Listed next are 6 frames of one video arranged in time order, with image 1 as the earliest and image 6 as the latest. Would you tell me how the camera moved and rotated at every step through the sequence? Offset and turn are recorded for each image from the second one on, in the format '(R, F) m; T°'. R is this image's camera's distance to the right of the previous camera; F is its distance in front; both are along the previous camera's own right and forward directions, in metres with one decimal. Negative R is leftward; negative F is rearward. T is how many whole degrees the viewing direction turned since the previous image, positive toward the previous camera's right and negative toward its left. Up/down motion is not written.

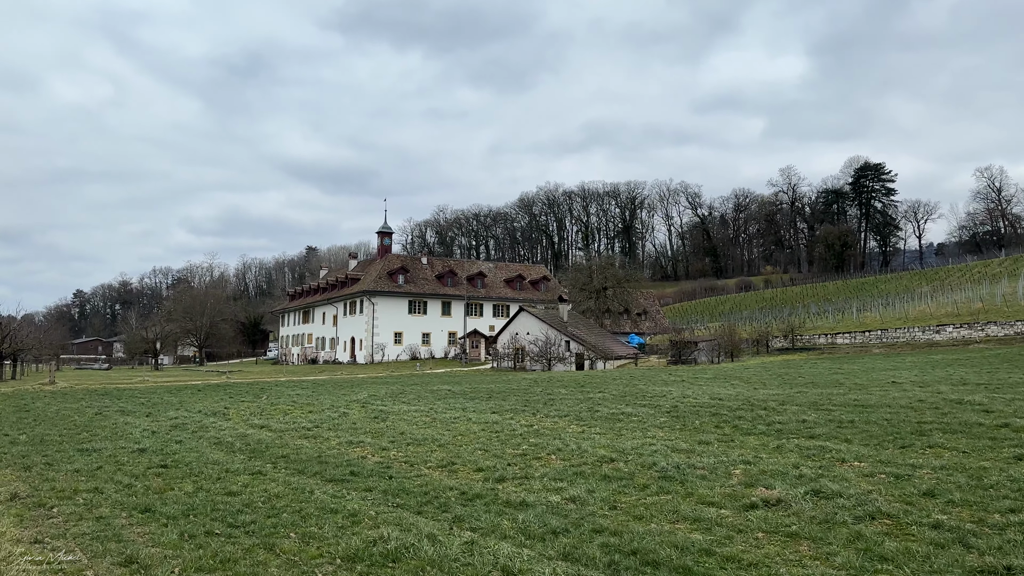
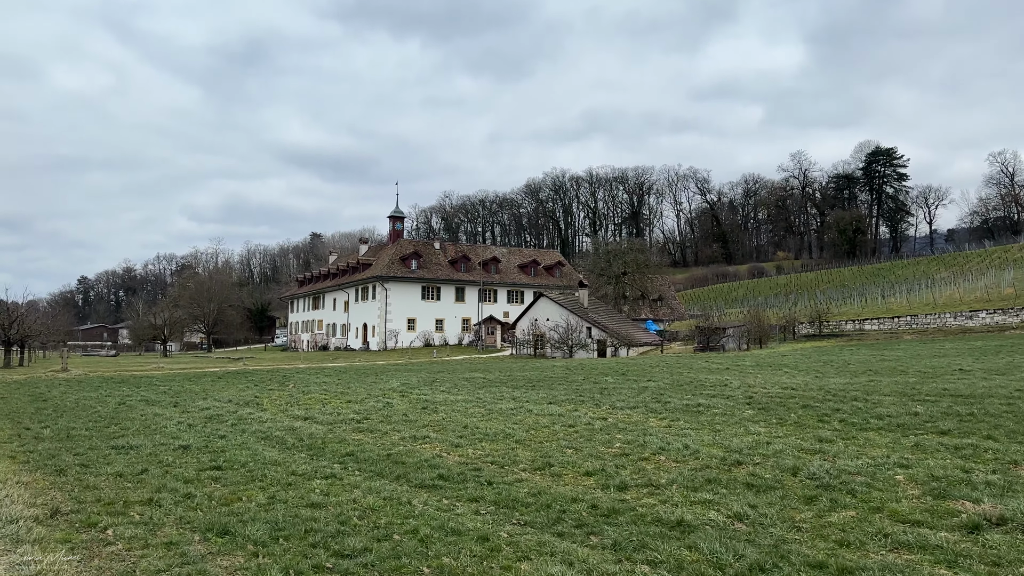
(-1.4, +1.4) m; 0°
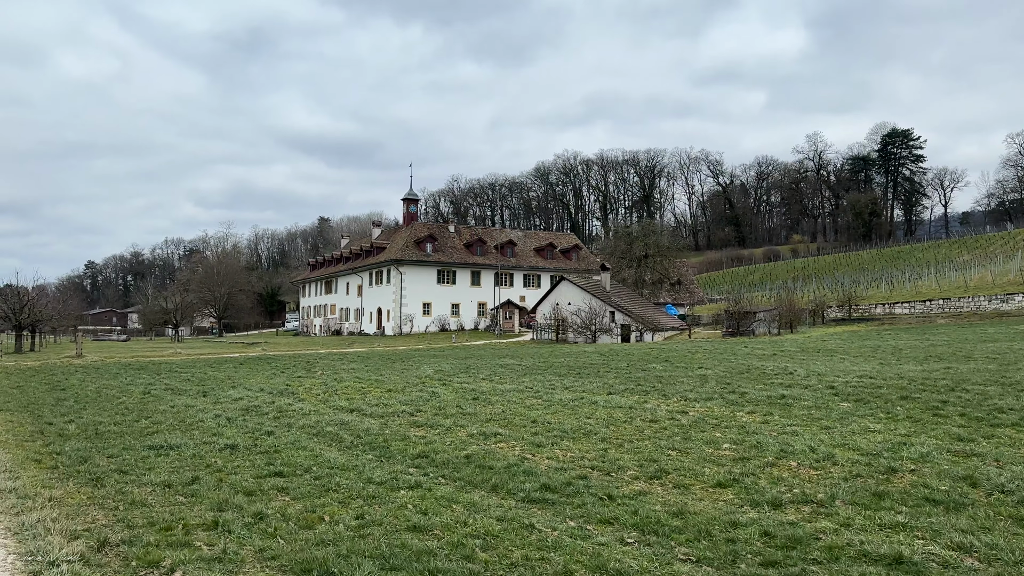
(-1.2, +1.3) m; 0°
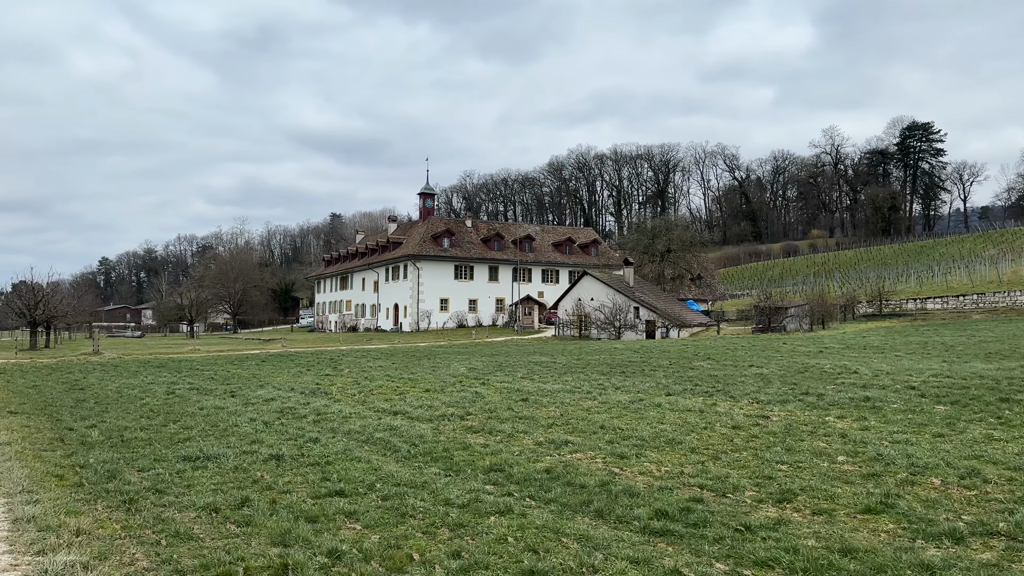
(-0.9, +1.1) m; -1°
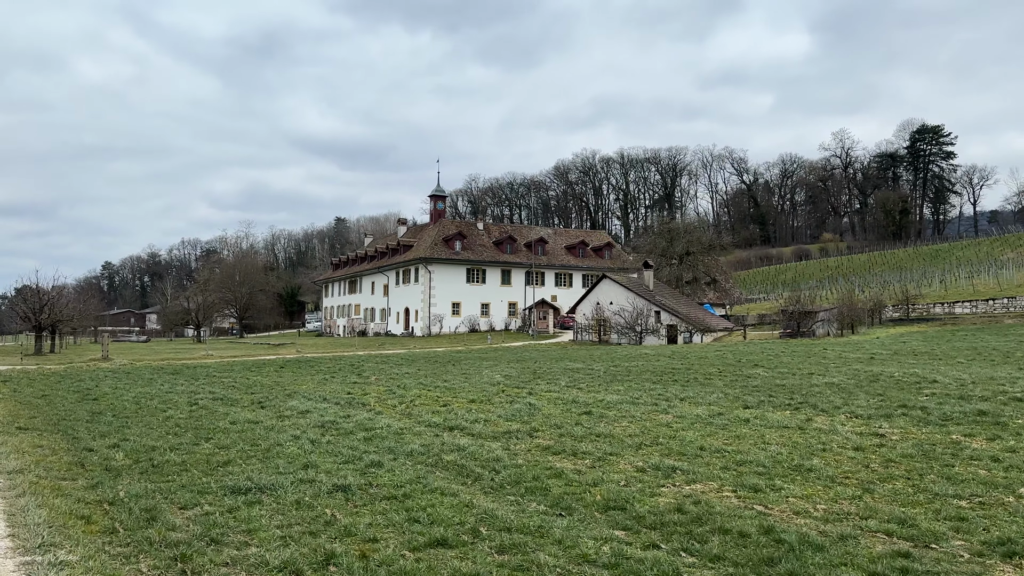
(-1.1, +1.3) m; 0°
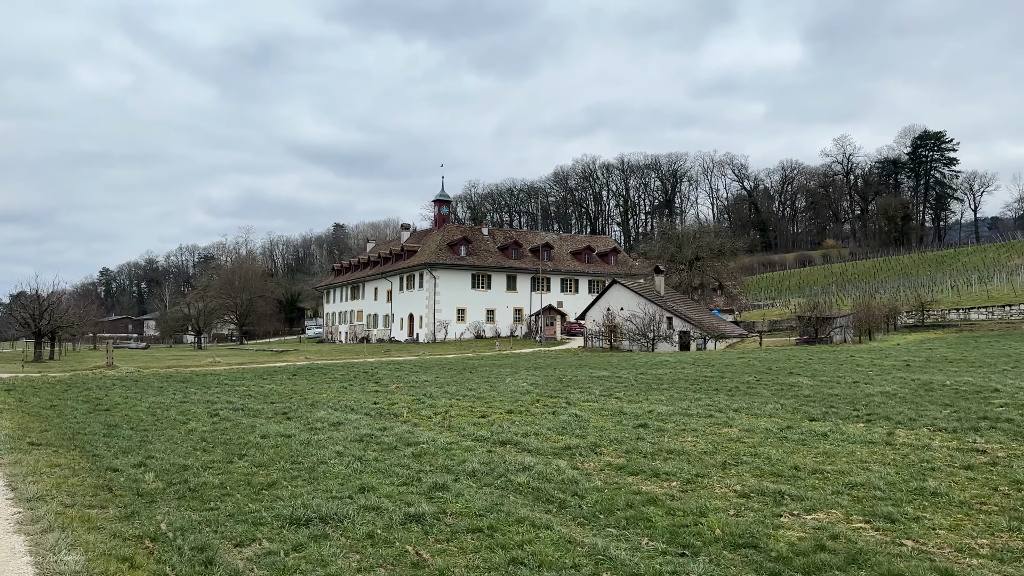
(-0.9, +0.8) m; 0°
